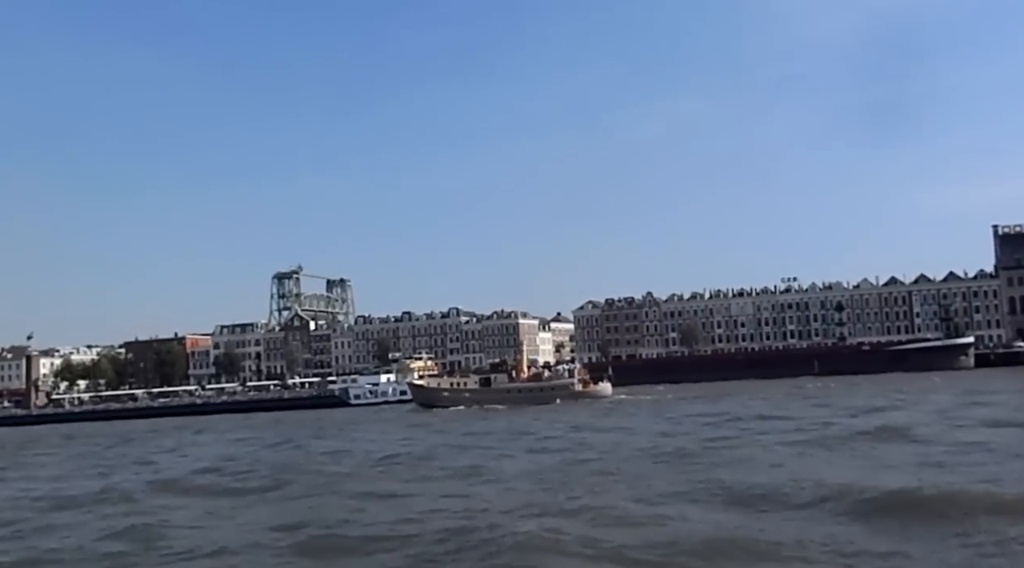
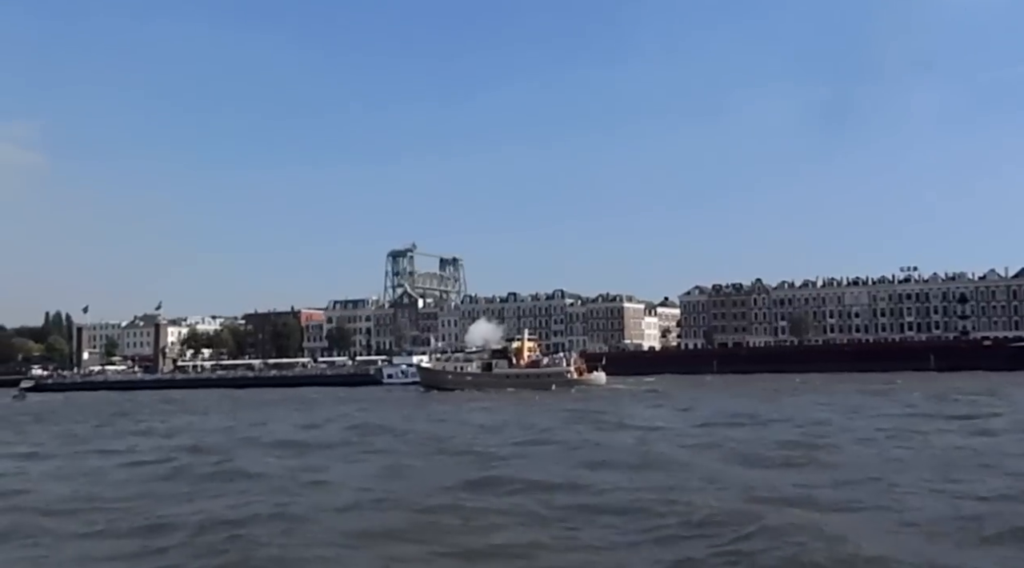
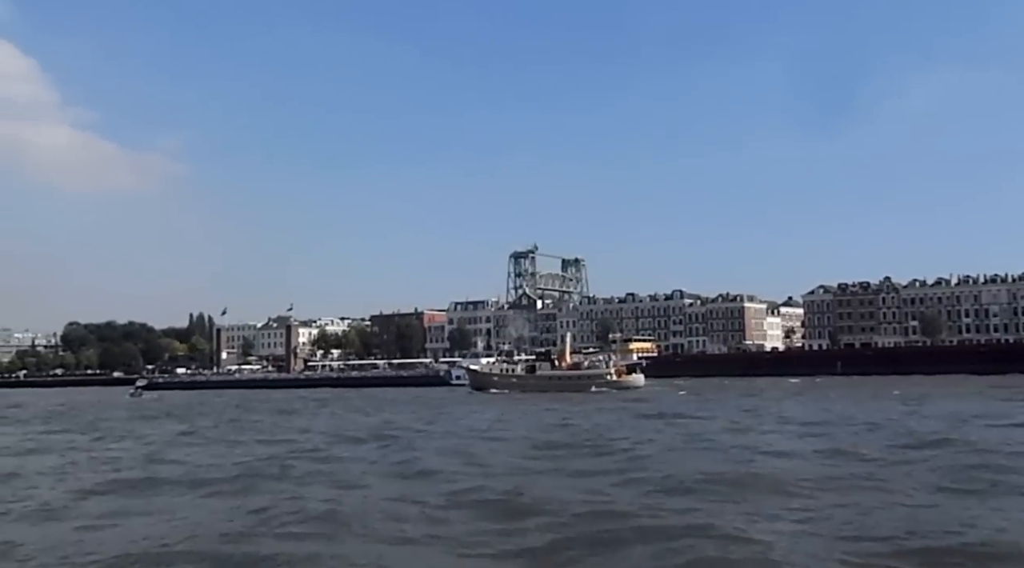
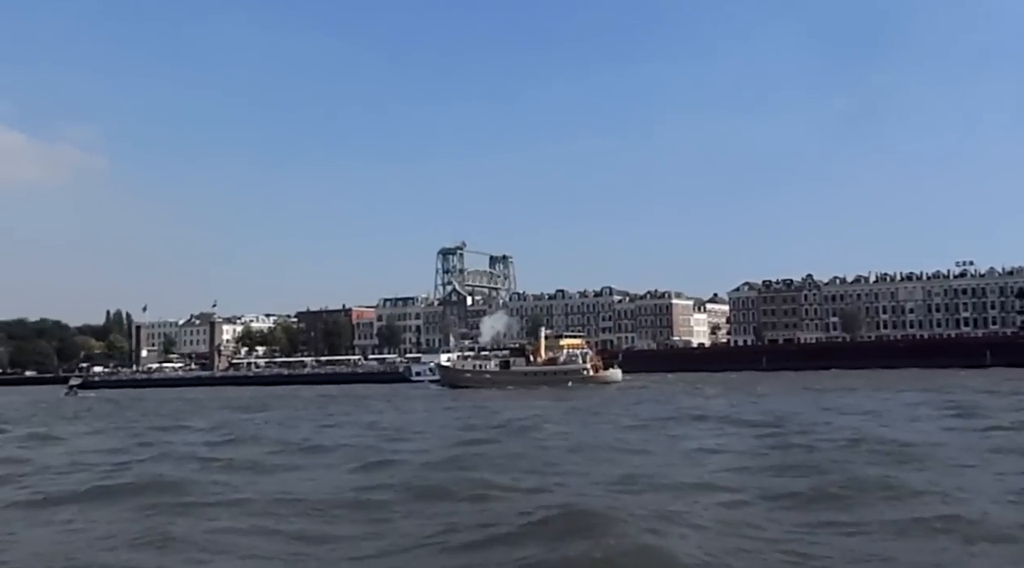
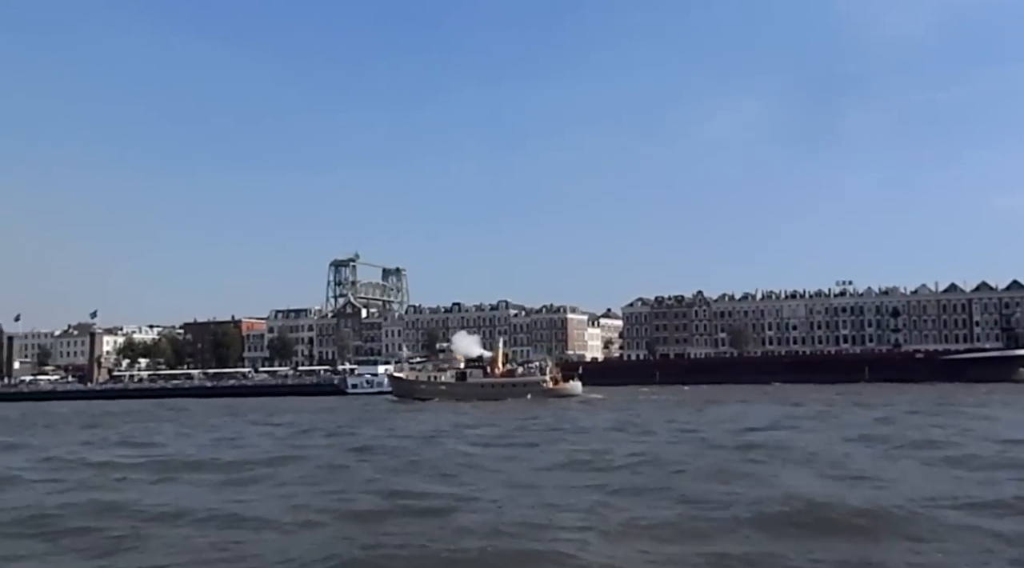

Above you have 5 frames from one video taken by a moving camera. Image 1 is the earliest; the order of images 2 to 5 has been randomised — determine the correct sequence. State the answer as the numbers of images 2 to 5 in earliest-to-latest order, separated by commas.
5, 2, 4, 3
